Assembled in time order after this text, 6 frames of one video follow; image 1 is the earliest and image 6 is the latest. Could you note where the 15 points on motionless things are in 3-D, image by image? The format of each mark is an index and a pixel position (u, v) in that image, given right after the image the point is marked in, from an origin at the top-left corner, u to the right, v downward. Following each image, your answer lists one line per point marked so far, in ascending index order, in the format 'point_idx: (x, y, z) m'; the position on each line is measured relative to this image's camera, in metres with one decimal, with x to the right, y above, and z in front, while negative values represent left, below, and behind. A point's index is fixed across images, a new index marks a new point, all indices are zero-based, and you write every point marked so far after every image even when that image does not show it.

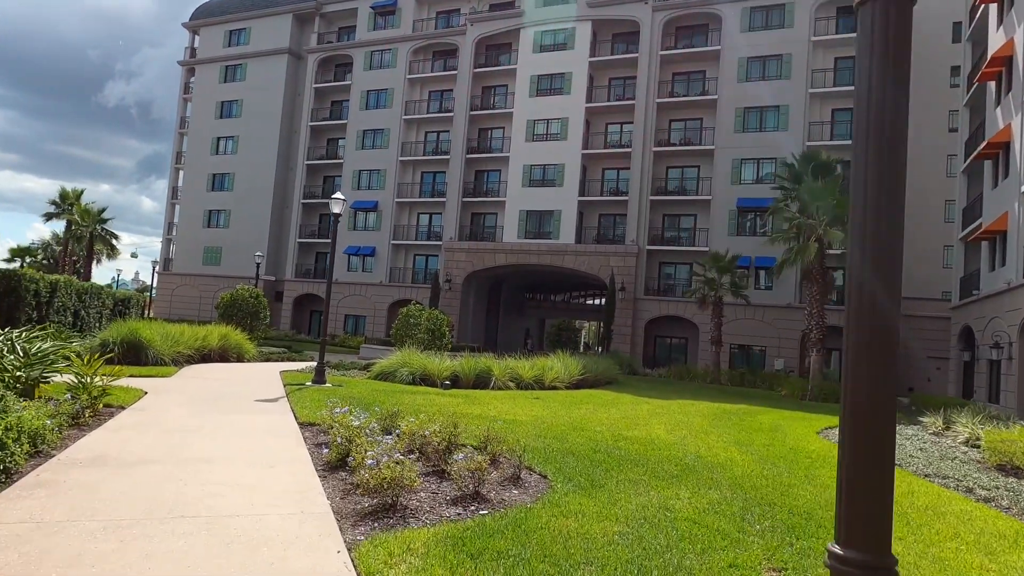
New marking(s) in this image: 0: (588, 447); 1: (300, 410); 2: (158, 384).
0: (+1.0, -2.1, +8.9) m
1: (-3.3, -1.9, +10.4) m
2: (-6.7, -1.8, +12.7) m
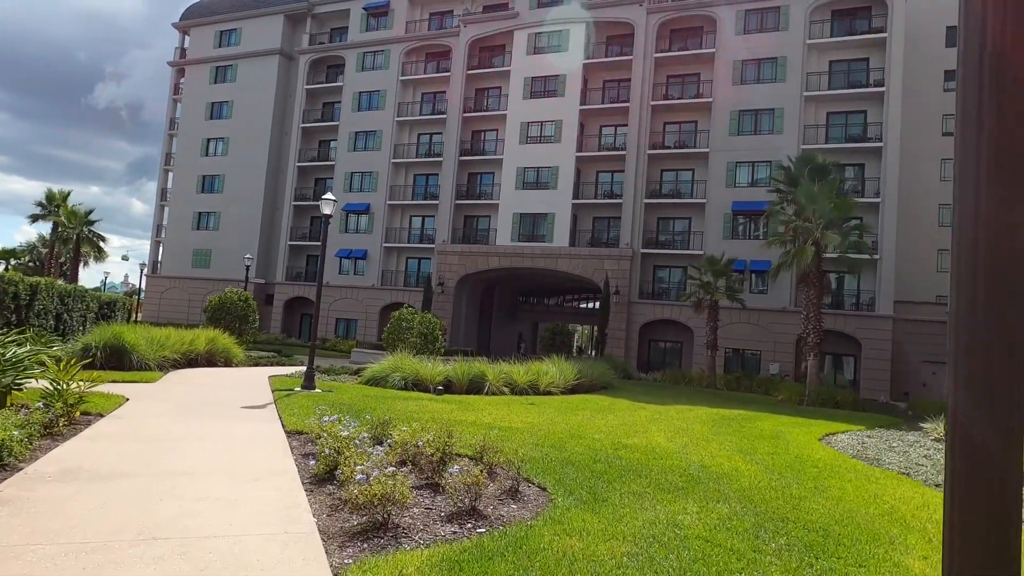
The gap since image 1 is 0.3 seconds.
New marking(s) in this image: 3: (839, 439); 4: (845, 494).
0: (+1.0, -2.2, +8.5) m
1: (-3.4, -2.0, +10.0) m
2: (-6.8, -1.9, +12.2) m
3: (+6.6, -3.1, +13.5) m
4: (+3.5, -2.2, +7.1) m
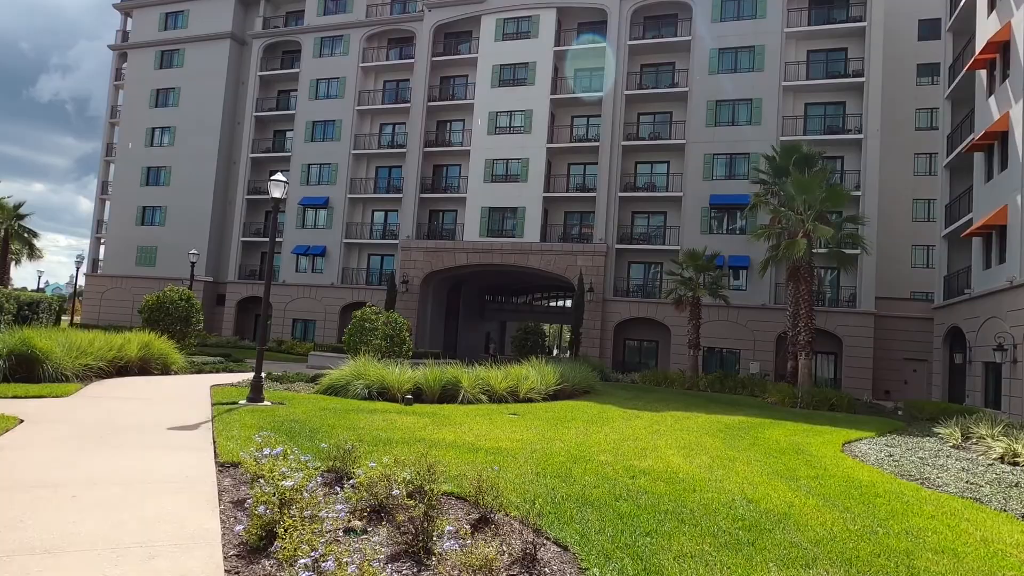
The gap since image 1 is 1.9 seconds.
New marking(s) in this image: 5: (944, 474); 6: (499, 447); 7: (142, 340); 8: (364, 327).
0: (+0.9, -2.1, +6.8) m
1: (-3.5, -1.9, +8.0) m
2: (-7.0, -1.8, +10.0) m
3: (+6.3, -2.9, +12.0) m
4: (+3.6, -2.1, +5.5) m
5: (+6.5, -2.8, +9.9) m
6: (-0.2, -2.2, +9.1) m
7: (-9.4, -1.3, +16.8) m
8: (-4.1, -1.1, +18.2) m
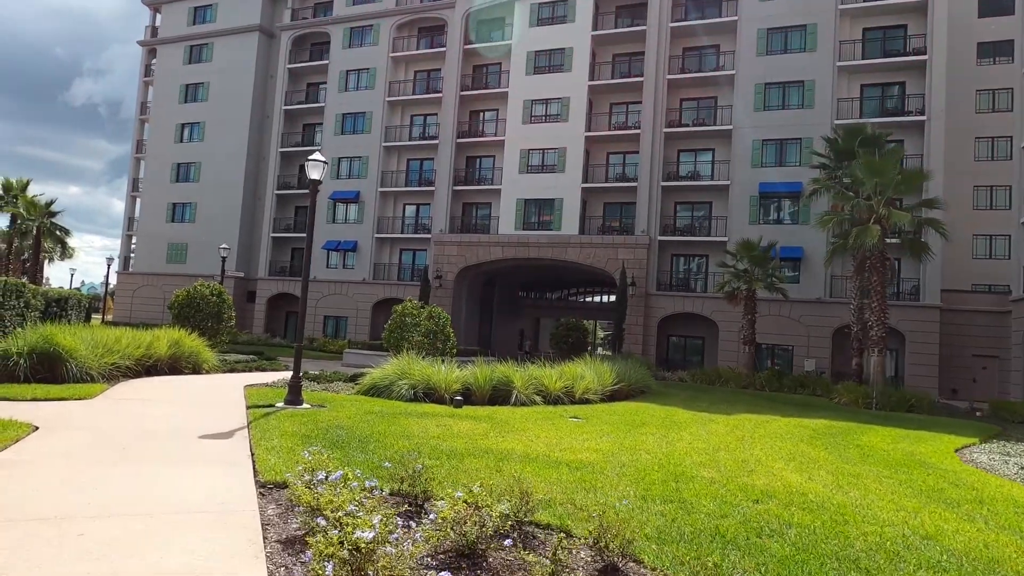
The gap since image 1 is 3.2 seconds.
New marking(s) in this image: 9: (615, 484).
0: (+1.8, -1.9, +5.4) m
1: (-2.6, -1.7, +6.8) m
2: (-6.0, -1.7, +9.0) m
3: (+7.4, -2.7, +10.5) m
4: (+4.4, -1.9, +4.0) m
5: (+7.5, -2.6, +8.4) m
6: (+0.8, -2.0, +7.8) m
7: (-8.1, -1.2, +15.8) m
8: (-2.8, -0.9, +17.1) m
9: (+1.0, -1.9, +6.6) m
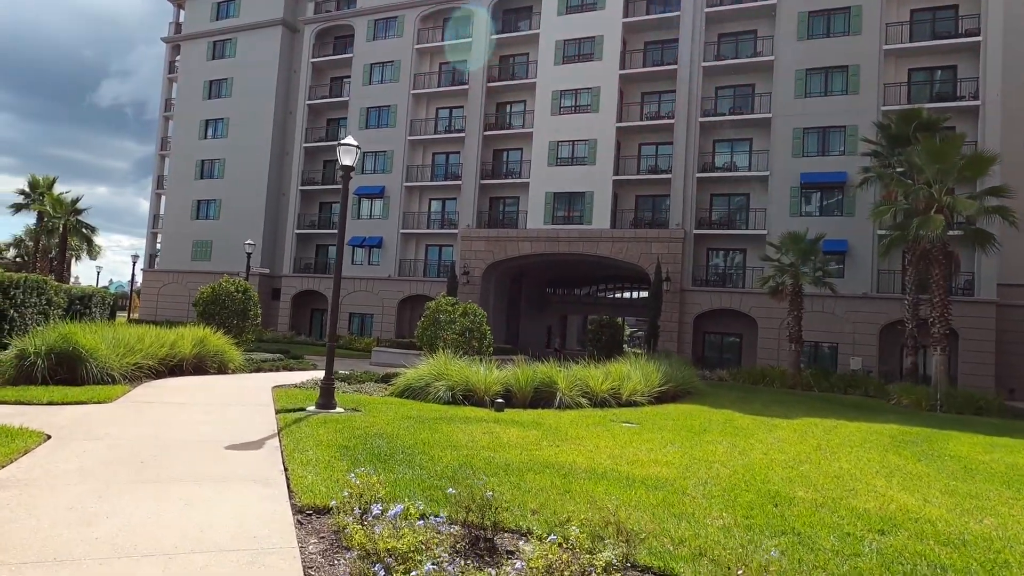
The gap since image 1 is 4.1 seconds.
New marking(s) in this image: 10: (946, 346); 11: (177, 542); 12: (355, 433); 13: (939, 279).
0: (+2.4, -1.8, +4.4) m
1: (-1.9, -1.7, +6.0) m
2: (-5.3, -1.6, +8.2) m
3: (+8.2, -2.6, +9.3) m
4: (+5.0, -1.8, +2.9) m
5: (+8.2, -2.5, +7.2) m
6: (+1.5, -1.9, +6.8) m
7: (-7.2, -1.1, +15.1) m
8: (-1.8, -0.8, +16.2) m
9: (+1.6, -1.9, +5.6) m
10: (+12.6, -1.7, +19.4) m
11: (-2.2, -1.6, +4.3) m
12: (-2.0, -1.8, +8.2) m
13: (+12.5, +0.2, +19.6) m
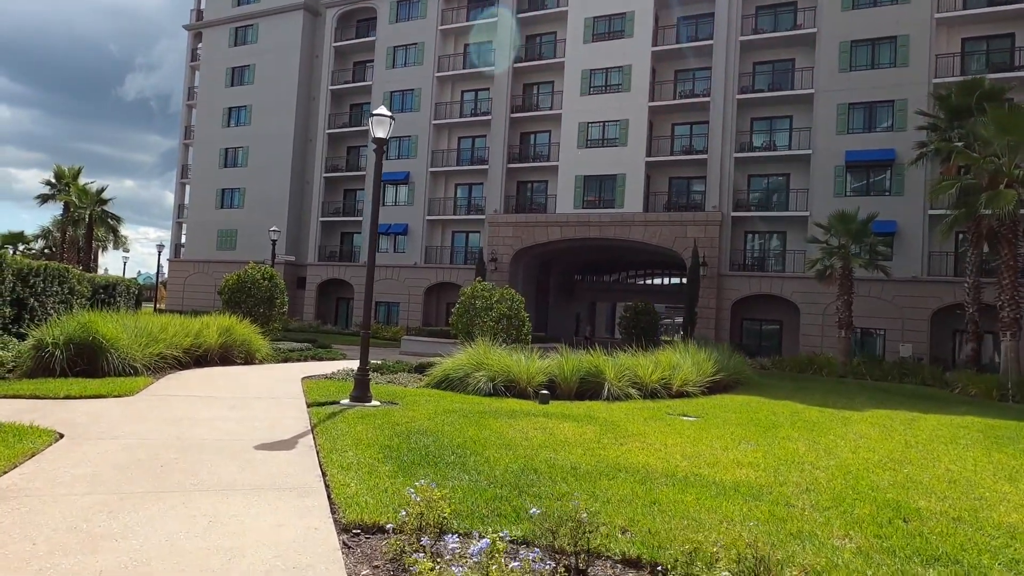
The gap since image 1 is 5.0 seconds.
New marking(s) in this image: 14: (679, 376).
0: (+3.0, -1.7, +3.5) m
1: (-1.3, -1.5, +5.1) m
2: (-4.6, -1.4, +7.5) m
3: (+8.8, -2.3, +8.2) m
4: (+5.5, -1.7, +1.9) m
5: (+8.8, -2.2, +6.1) m
6: (+2.1, -1.7, +5.9) m
7: (-6.3, -0.8, +14.5) m
8: (-0.9, -0.4, +15.4) m
9: (+2.2, -1.7, +4.7) m
10: (+13.6, -1.2, +18.1) m
11: (-1.6, -1.5, +3.5) m
12: (-1.3, -1.6, +7.4) m
13: (+13.5, +0.8, +18.3) m
14: (+3.3, -1.7, +13.1) m
